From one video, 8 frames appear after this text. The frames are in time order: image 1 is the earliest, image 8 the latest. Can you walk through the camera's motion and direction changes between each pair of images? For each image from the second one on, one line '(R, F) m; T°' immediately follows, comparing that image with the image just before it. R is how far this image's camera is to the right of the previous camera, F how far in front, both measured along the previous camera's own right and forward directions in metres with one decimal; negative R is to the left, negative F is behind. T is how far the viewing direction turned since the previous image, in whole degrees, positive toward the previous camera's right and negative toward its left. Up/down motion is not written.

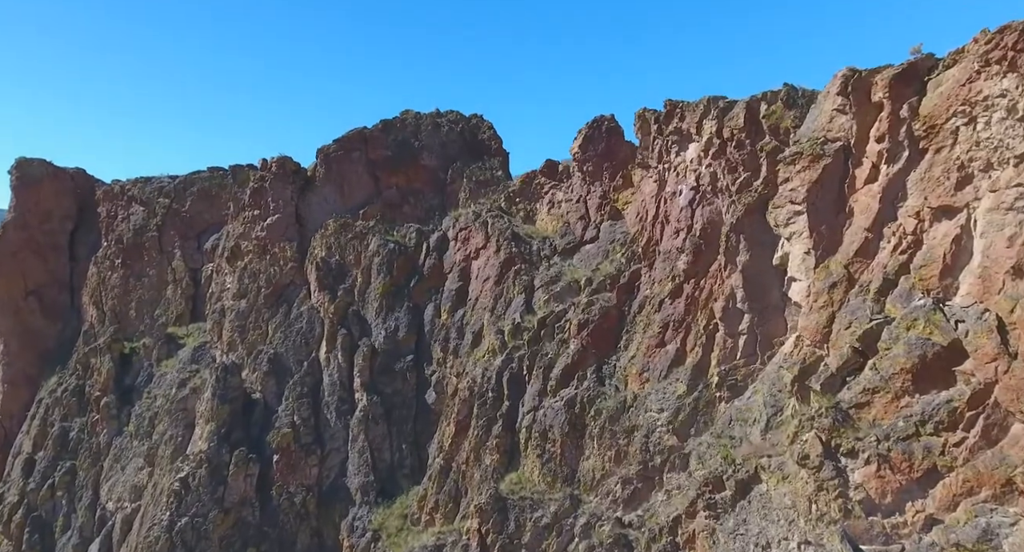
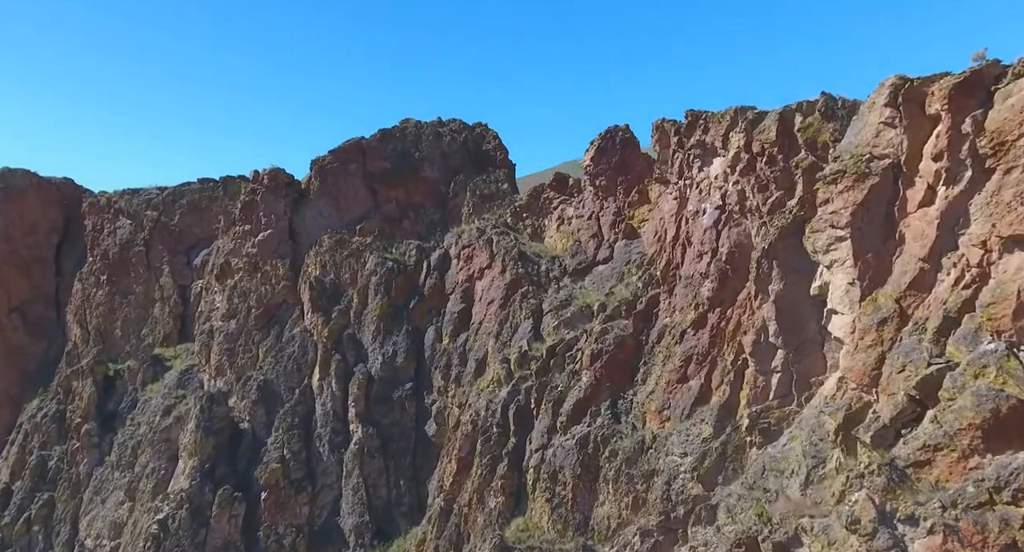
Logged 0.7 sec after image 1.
(-0.1, +1.6) m; 0°
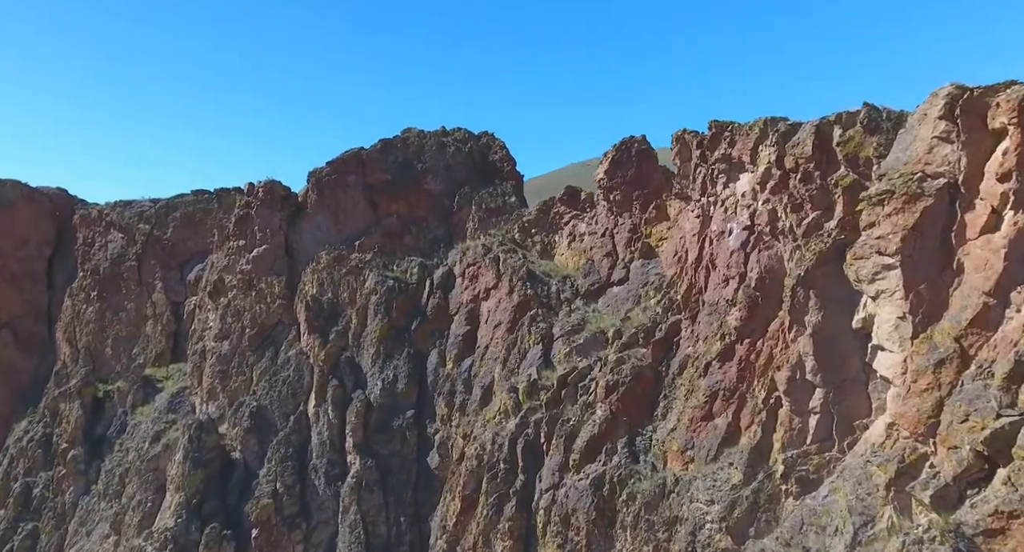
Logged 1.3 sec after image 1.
(0.0, +1.4) m; -1°
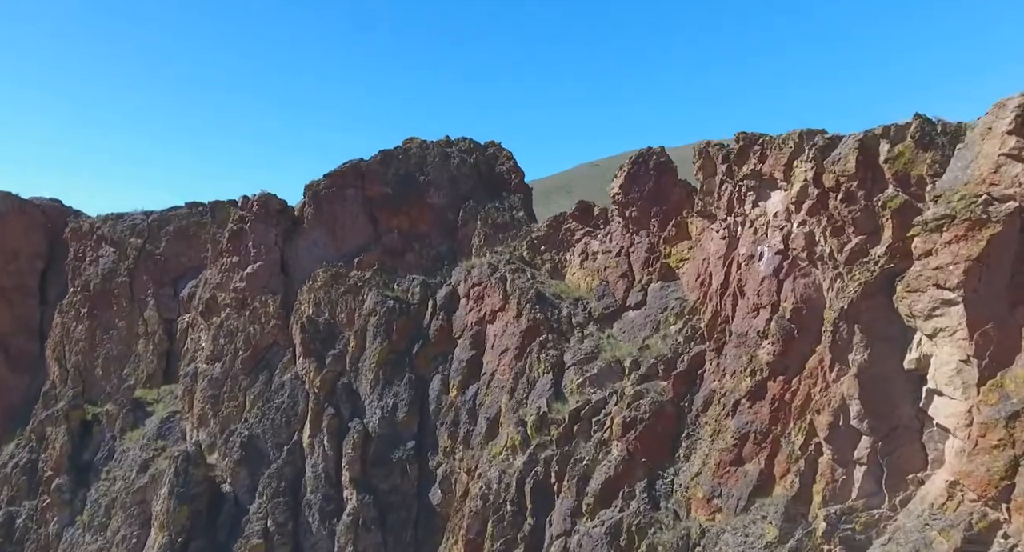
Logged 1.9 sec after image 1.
(0.0, +1.4) m; -1°
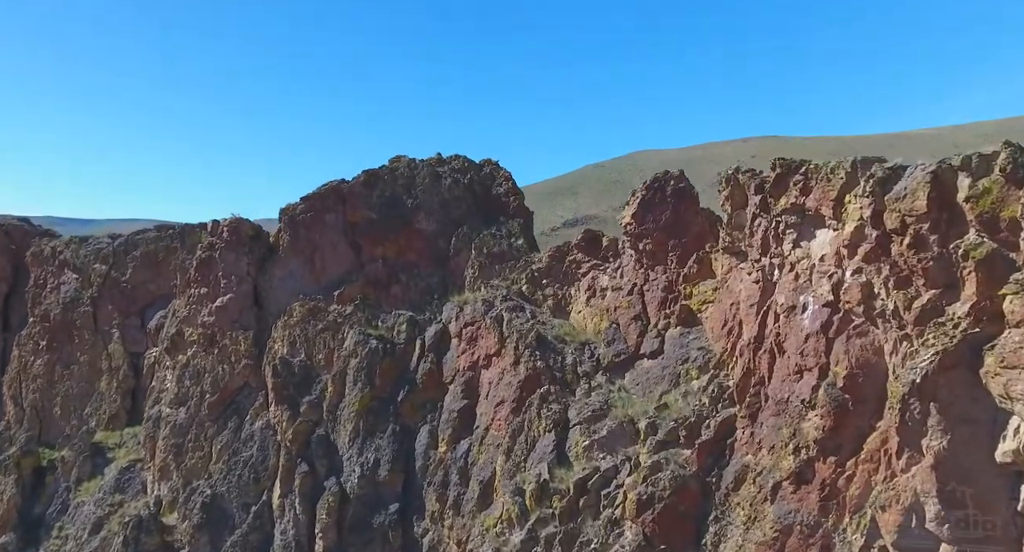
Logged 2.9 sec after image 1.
(+0.1, +2.3) m; 0°
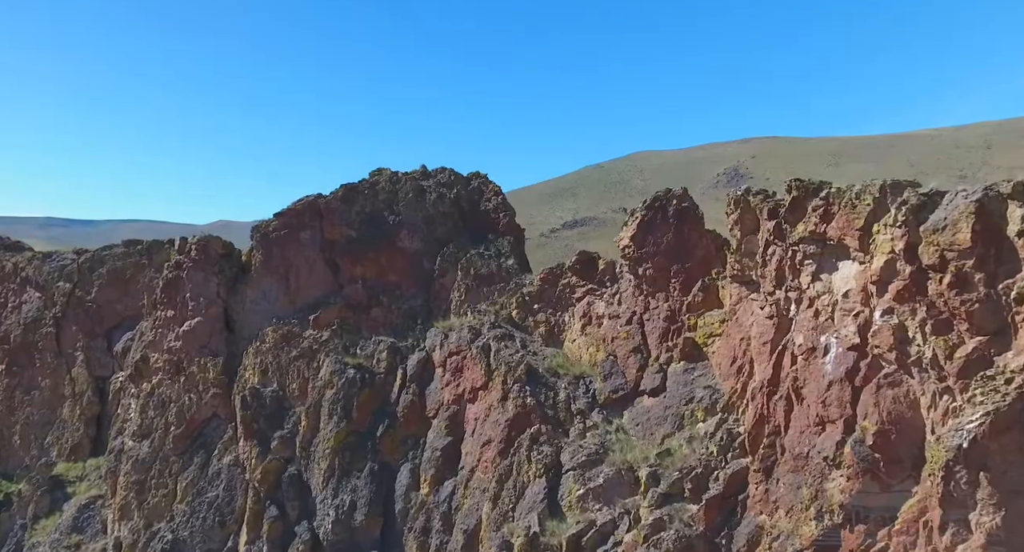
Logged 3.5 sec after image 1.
(+0.2, +1.4) m; 0°
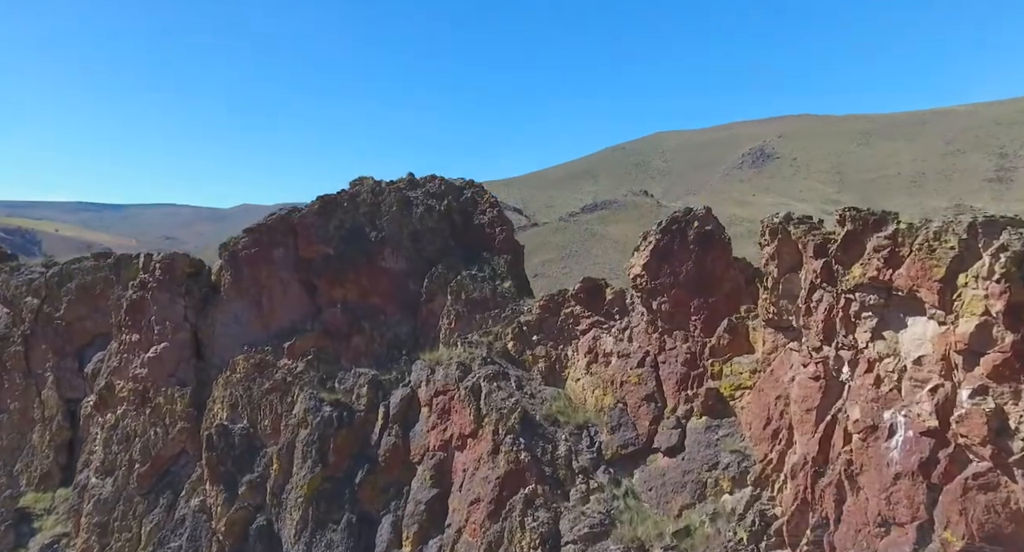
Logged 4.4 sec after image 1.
(+0.6, +2.2) m; -2°
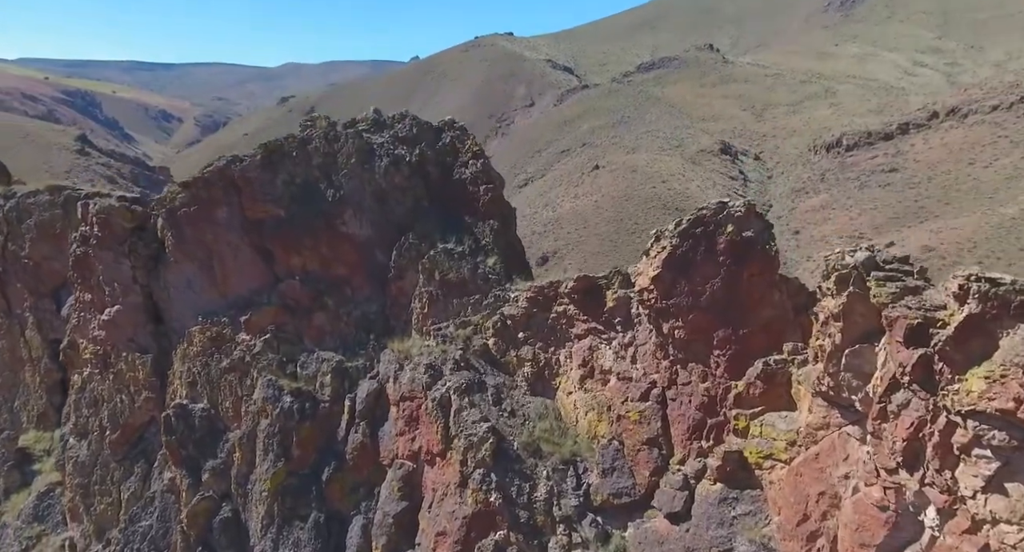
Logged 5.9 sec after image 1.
(+1.3, +3.3) m; -5°
